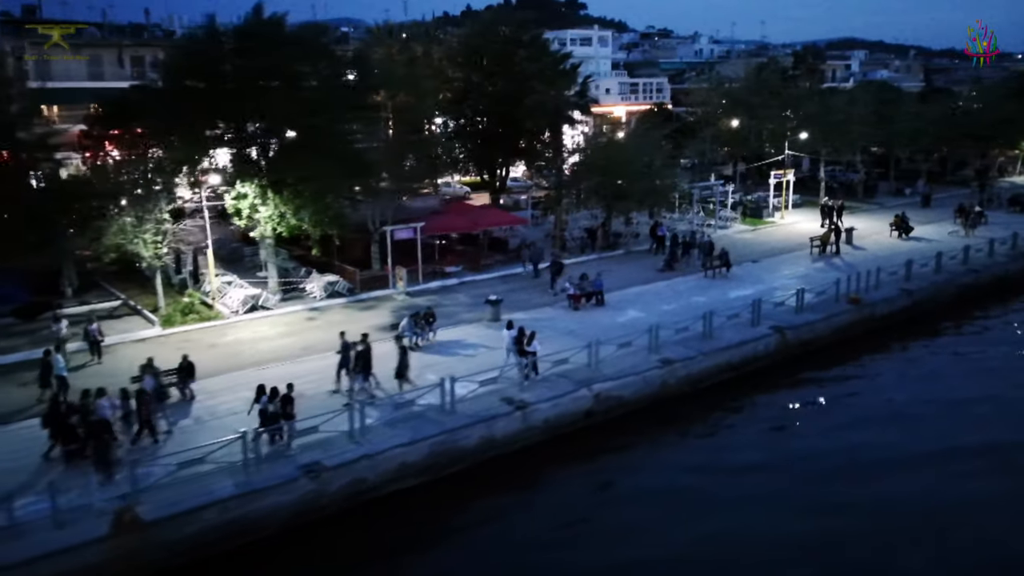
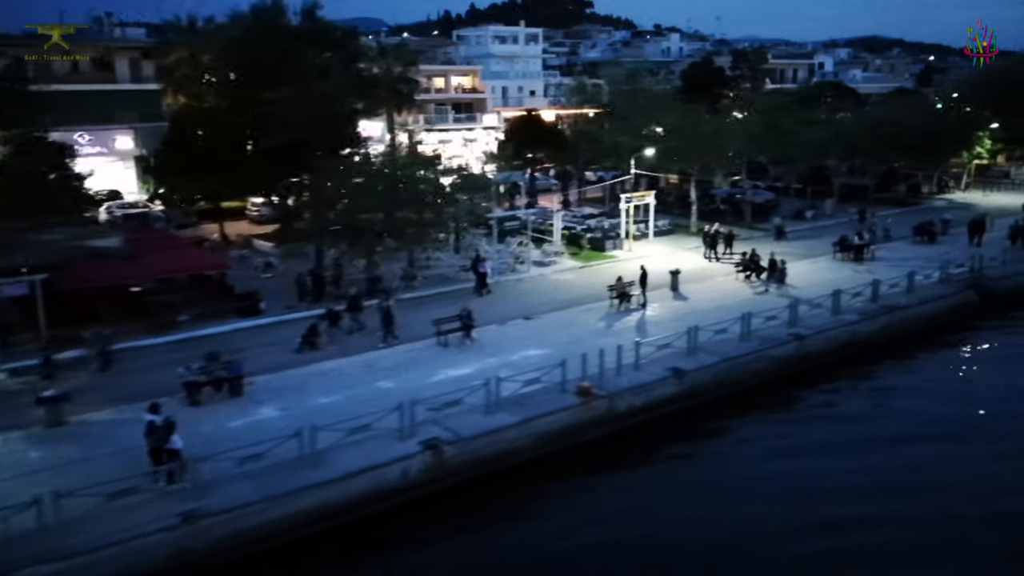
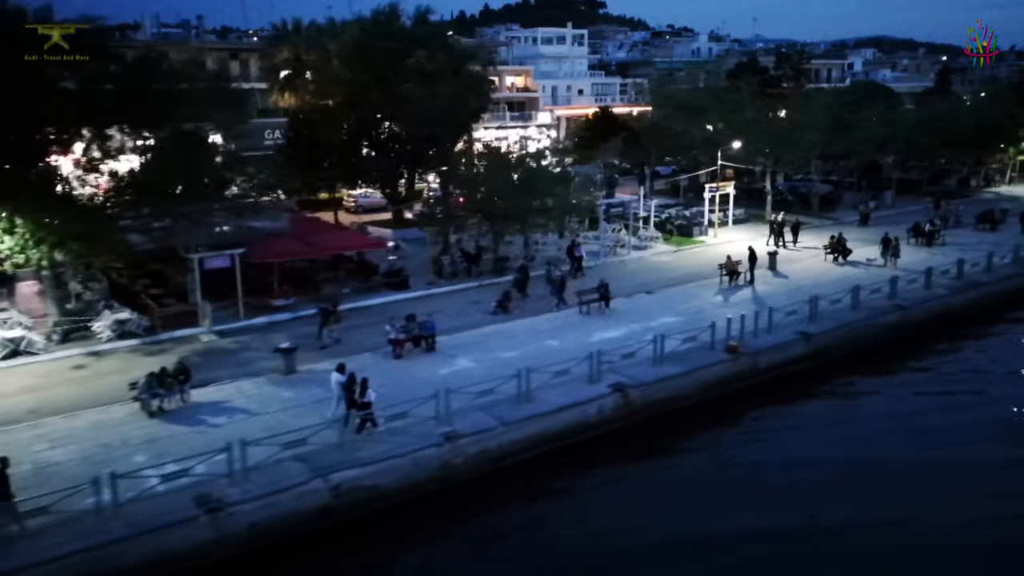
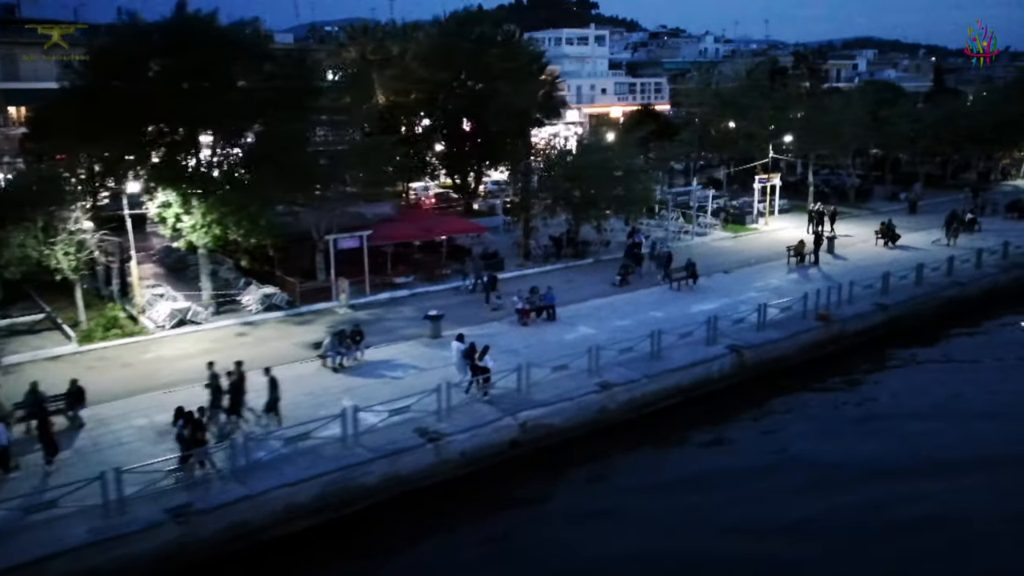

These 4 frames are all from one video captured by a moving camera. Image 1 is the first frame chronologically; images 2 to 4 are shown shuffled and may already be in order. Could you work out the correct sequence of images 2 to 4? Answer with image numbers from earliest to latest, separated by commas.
4, 3, 2
